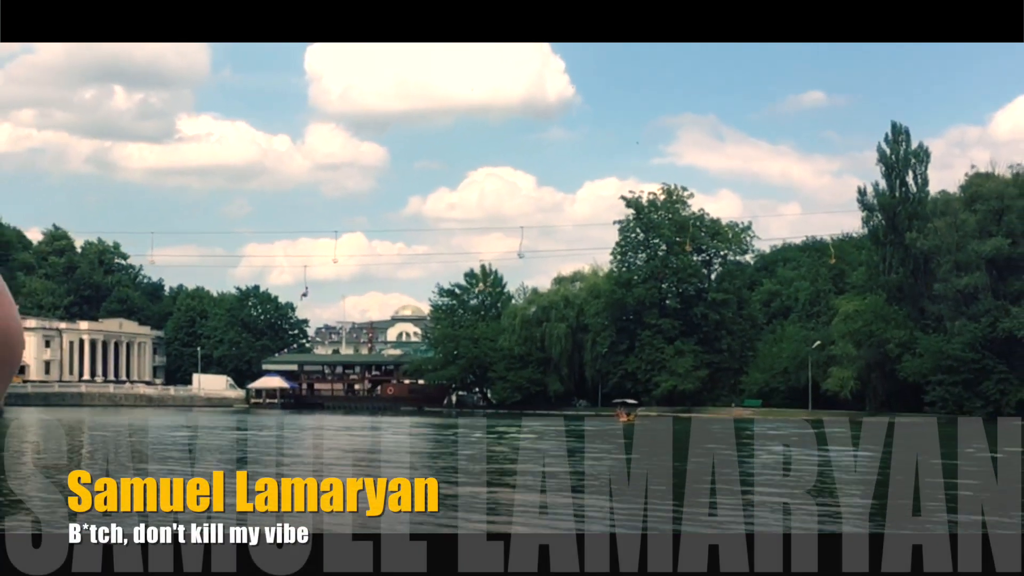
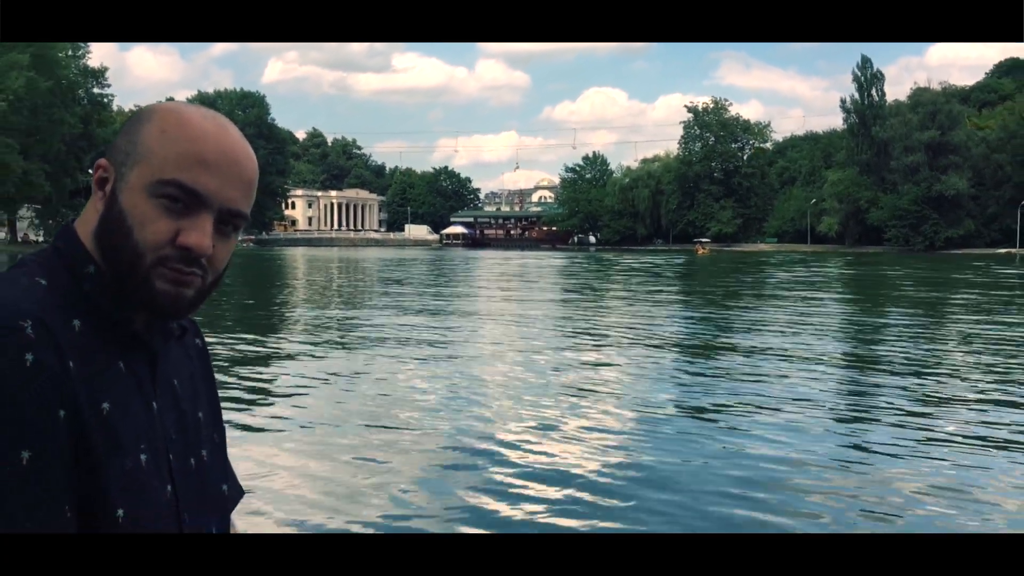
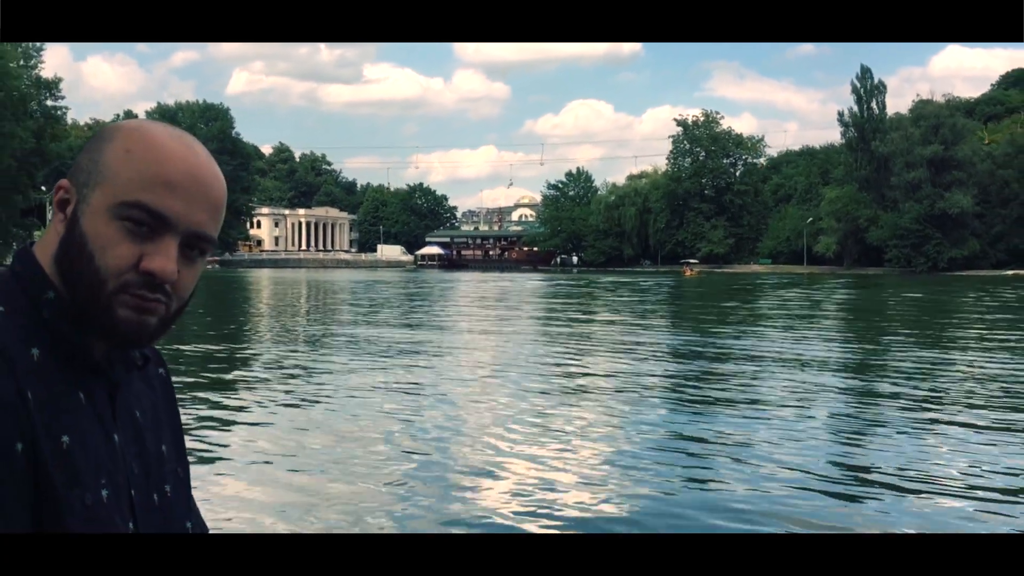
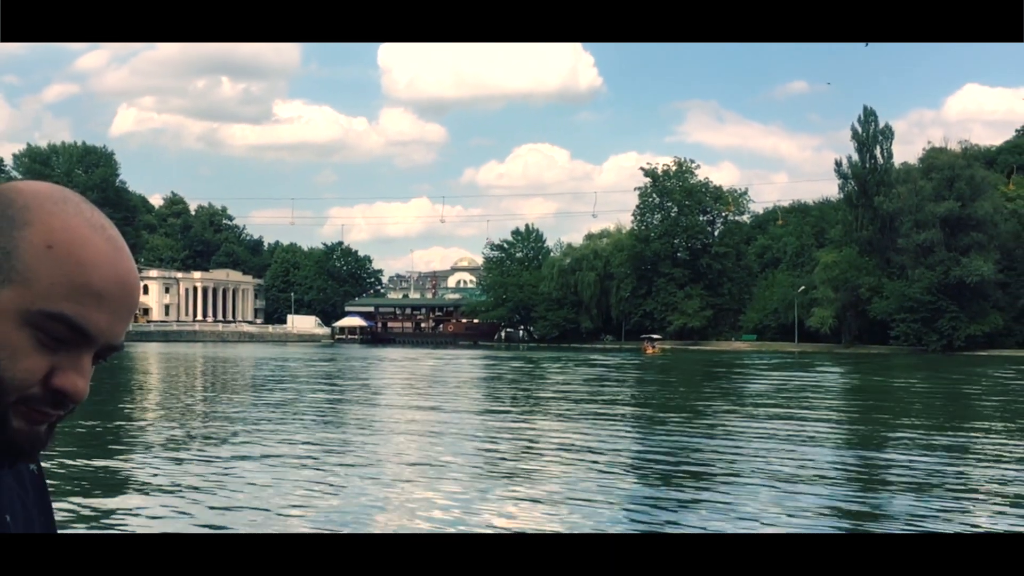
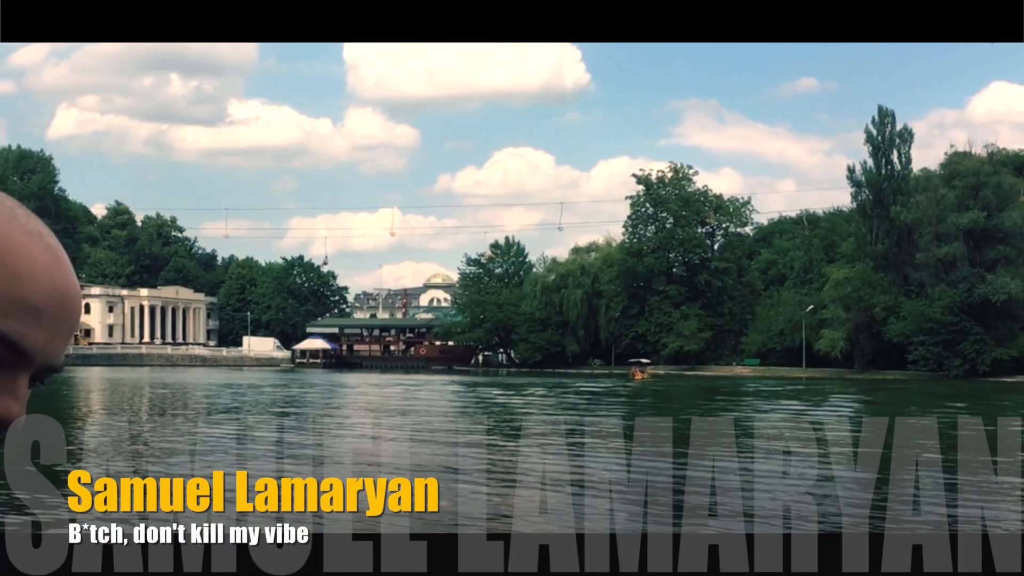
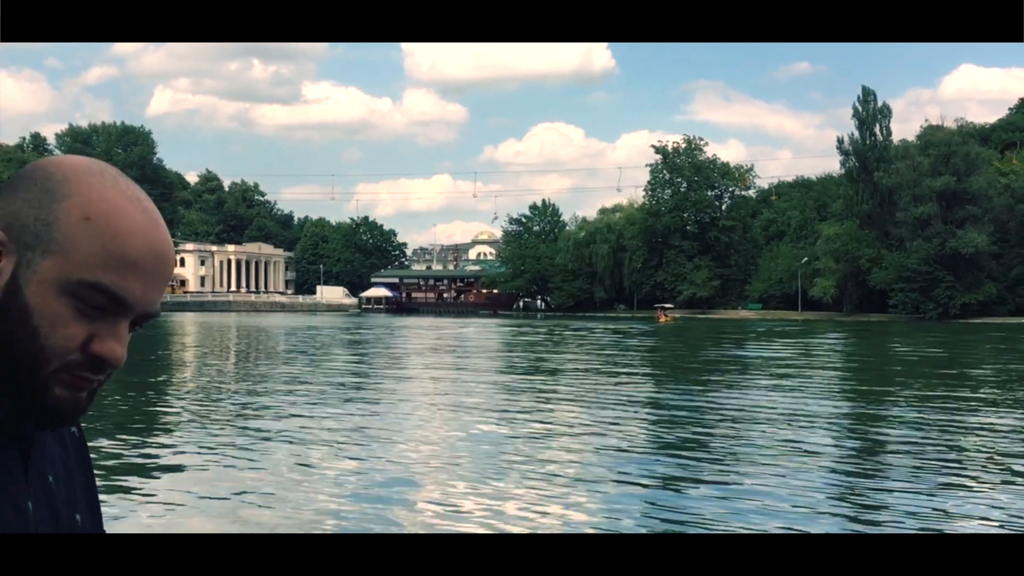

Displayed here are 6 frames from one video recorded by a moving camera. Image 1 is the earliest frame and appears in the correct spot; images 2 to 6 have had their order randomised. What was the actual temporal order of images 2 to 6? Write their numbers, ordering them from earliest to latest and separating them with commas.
5, 4, 6, 3, 2
